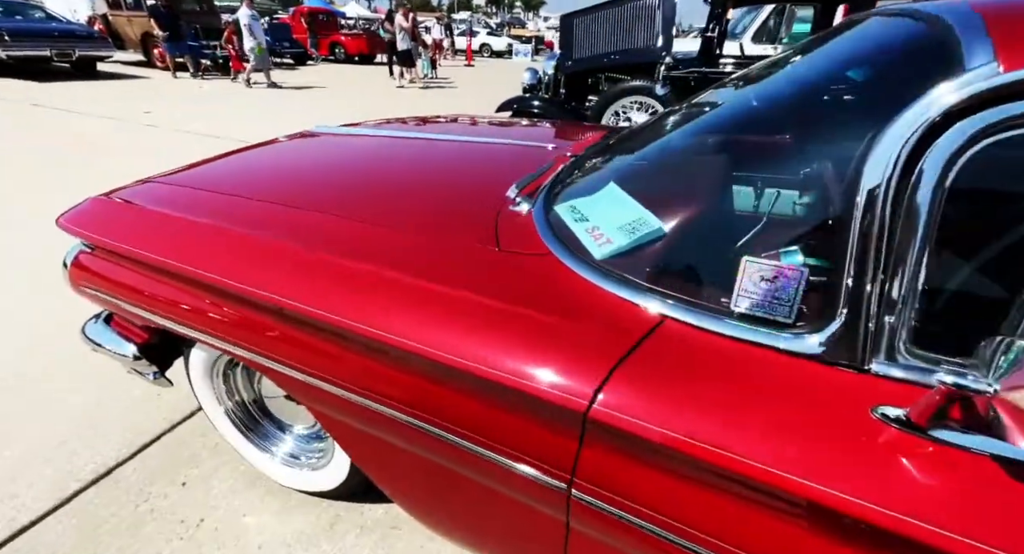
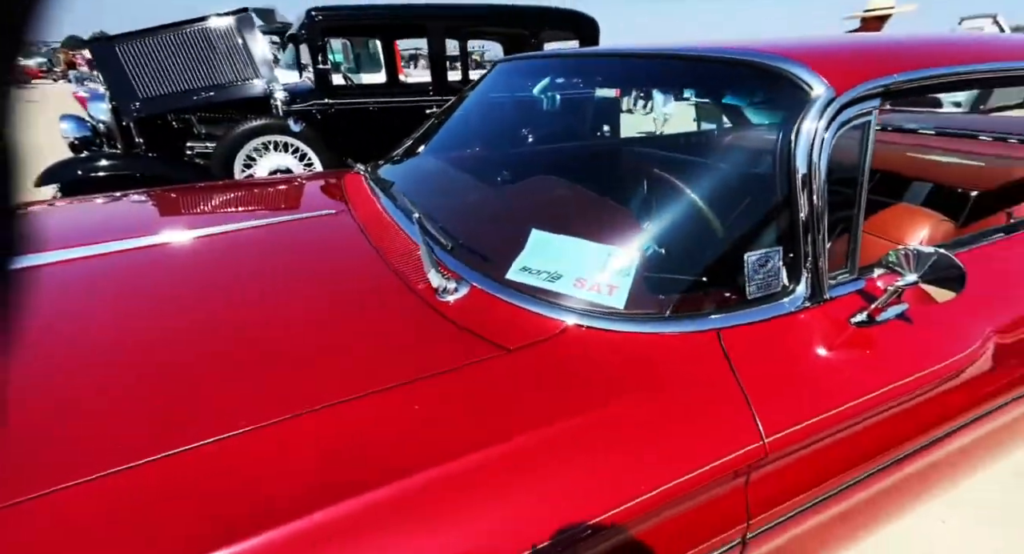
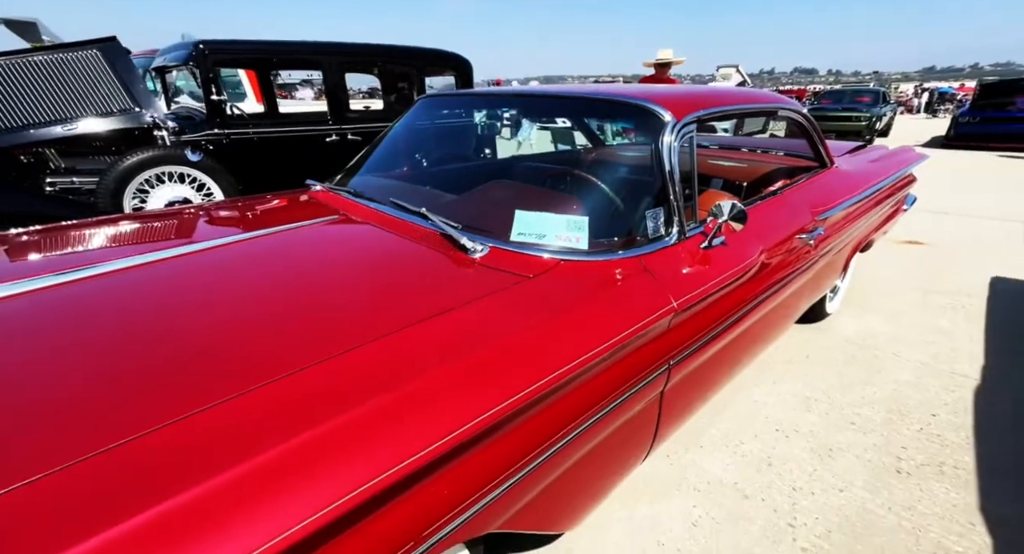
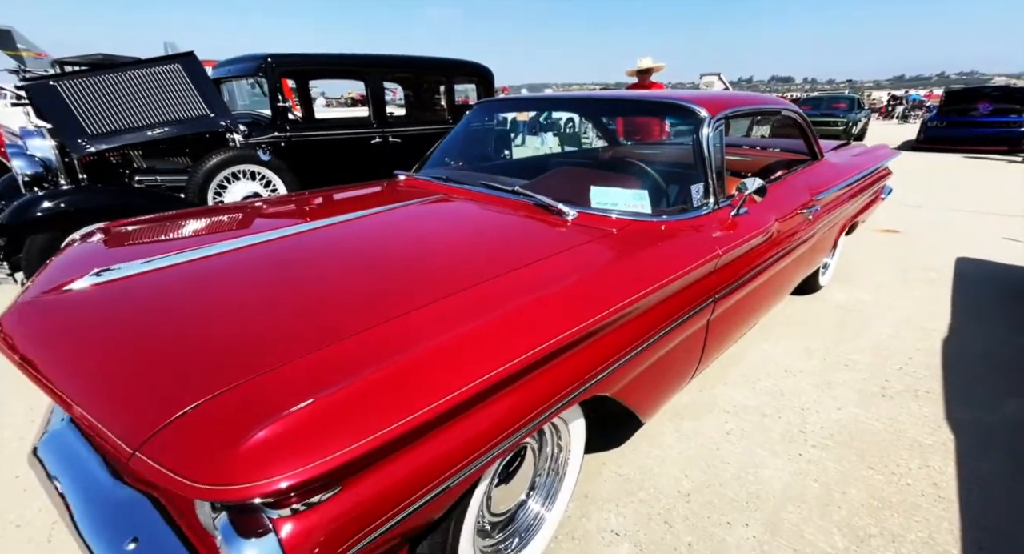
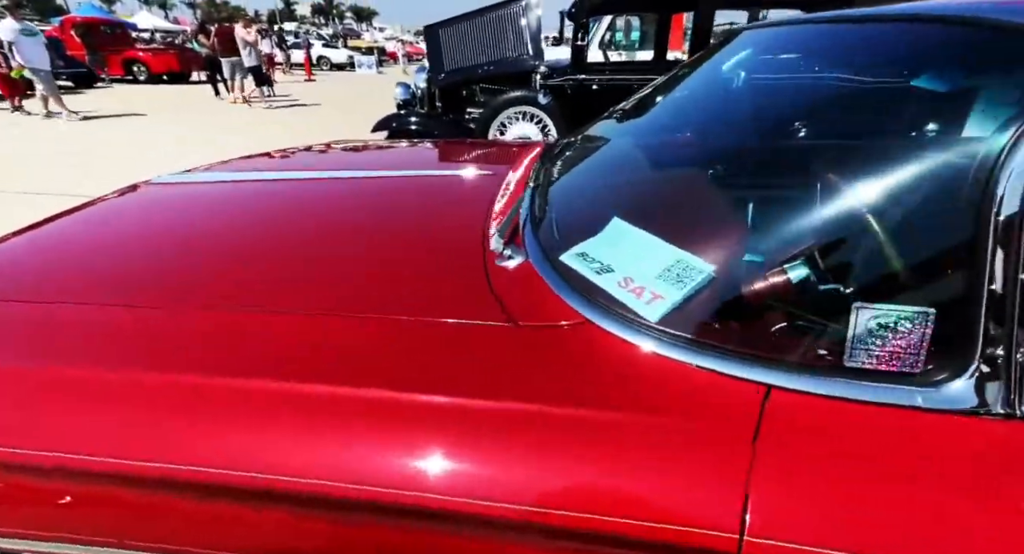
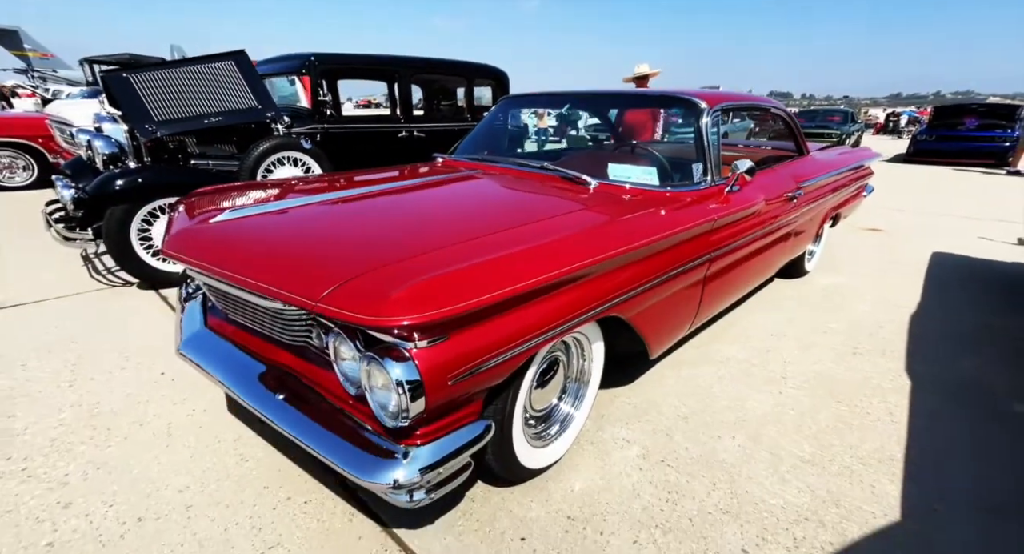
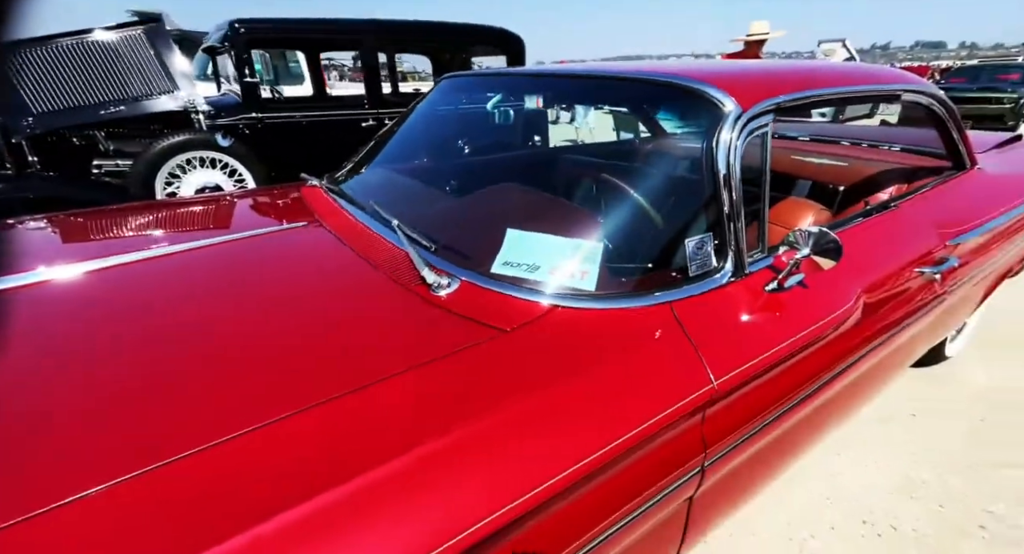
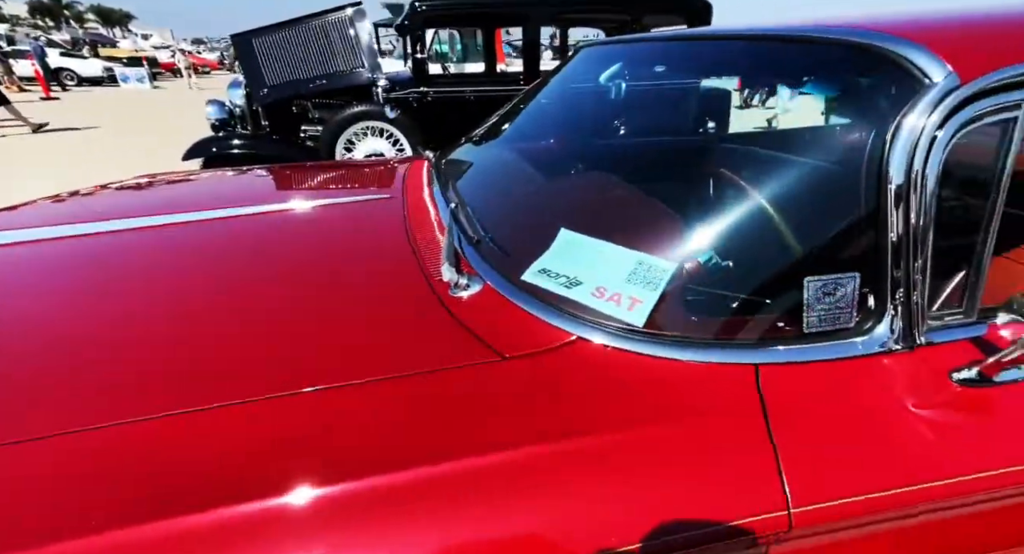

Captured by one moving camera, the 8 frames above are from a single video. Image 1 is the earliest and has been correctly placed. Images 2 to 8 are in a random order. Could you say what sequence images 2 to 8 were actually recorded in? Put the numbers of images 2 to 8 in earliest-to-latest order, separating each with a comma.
5, 8, 2, 7, 3, 4, 6
